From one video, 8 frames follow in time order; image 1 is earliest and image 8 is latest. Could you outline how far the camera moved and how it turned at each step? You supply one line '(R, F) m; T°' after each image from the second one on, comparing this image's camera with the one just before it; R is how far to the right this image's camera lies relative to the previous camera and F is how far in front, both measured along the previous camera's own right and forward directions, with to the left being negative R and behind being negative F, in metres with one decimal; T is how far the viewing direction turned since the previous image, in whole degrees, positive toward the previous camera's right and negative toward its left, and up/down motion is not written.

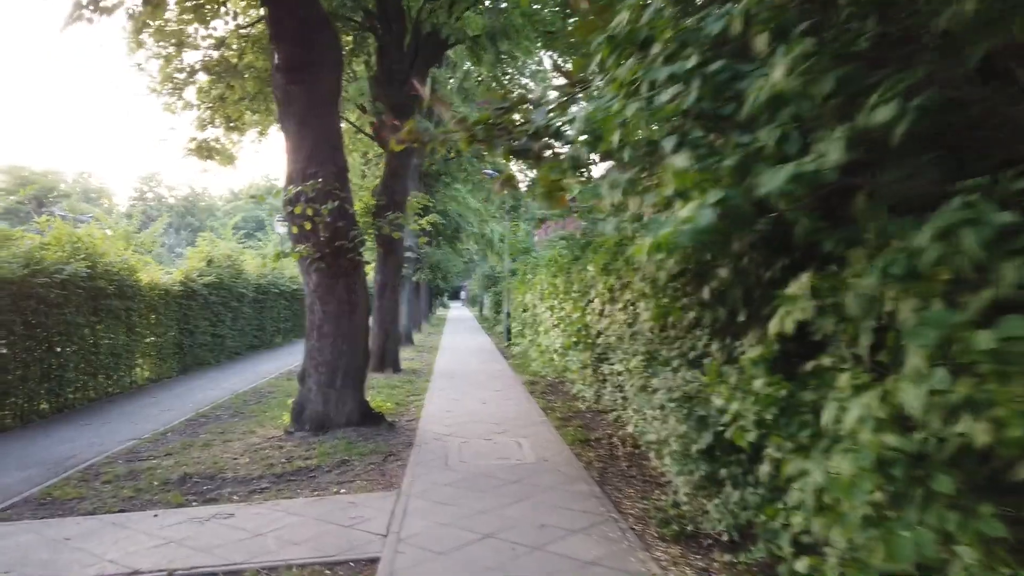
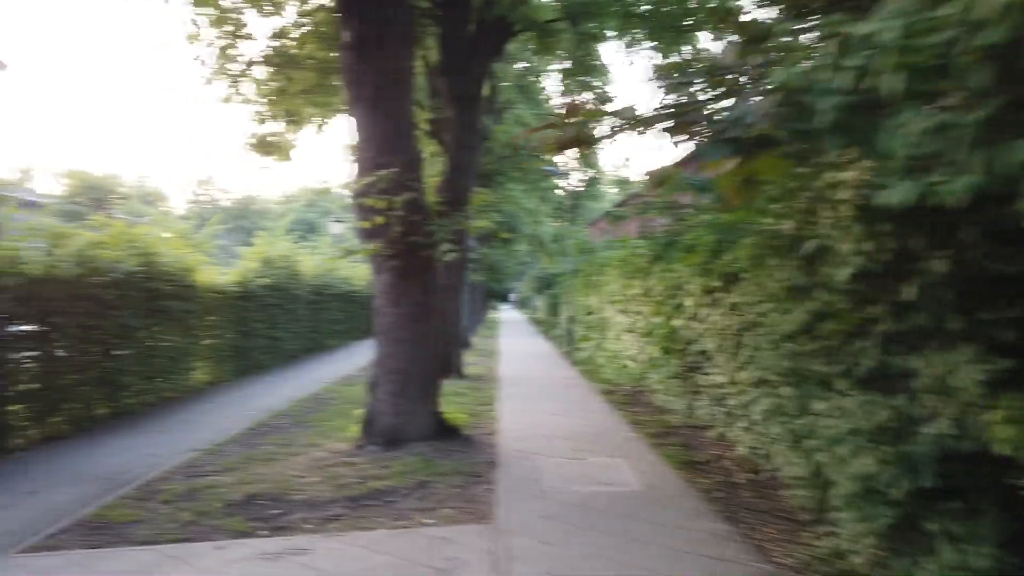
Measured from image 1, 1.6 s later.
(-0.5, +1.0) m; -3°
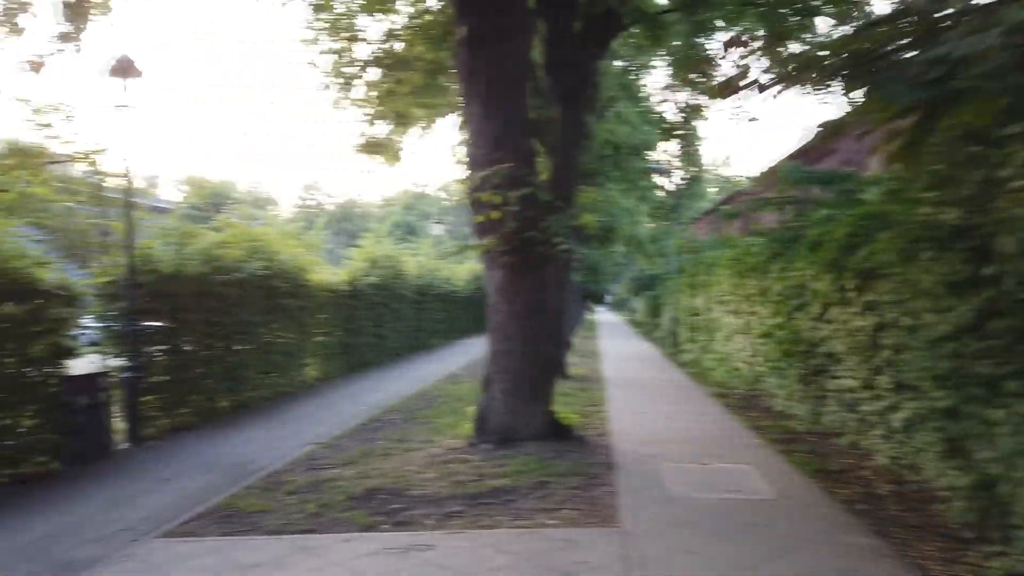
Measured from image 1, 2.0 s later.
(-0.3, +0.2) m; -7°
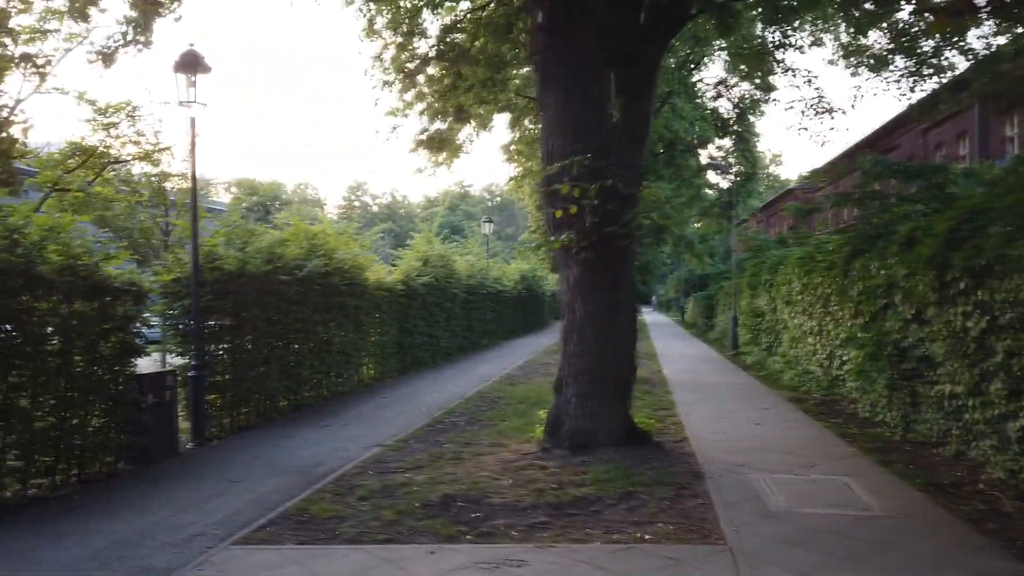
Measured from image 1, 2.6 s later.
(-0.4, +0.4) m; -3°
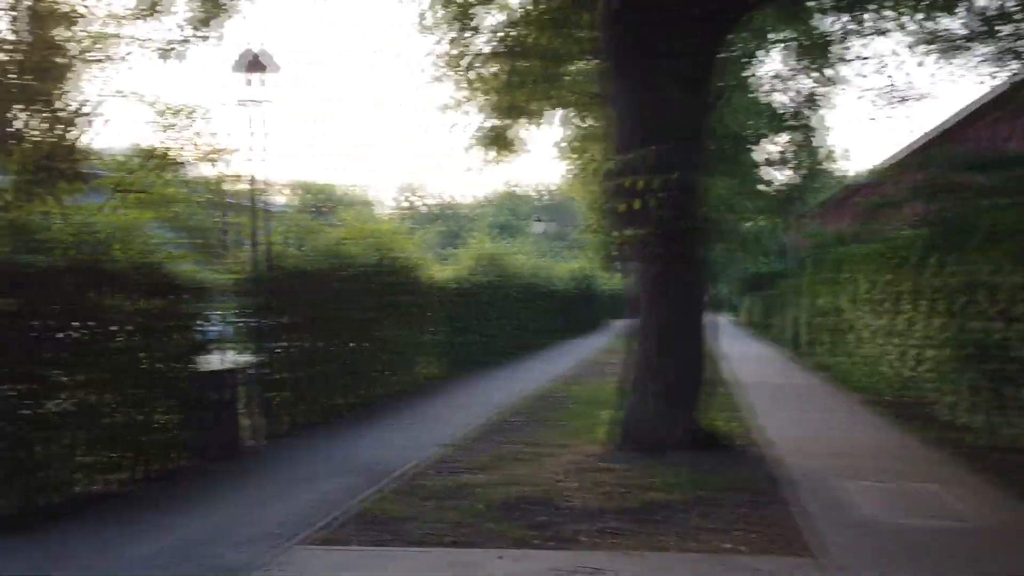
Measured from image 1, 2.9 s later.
(-0.2, +0.2) m; -4°
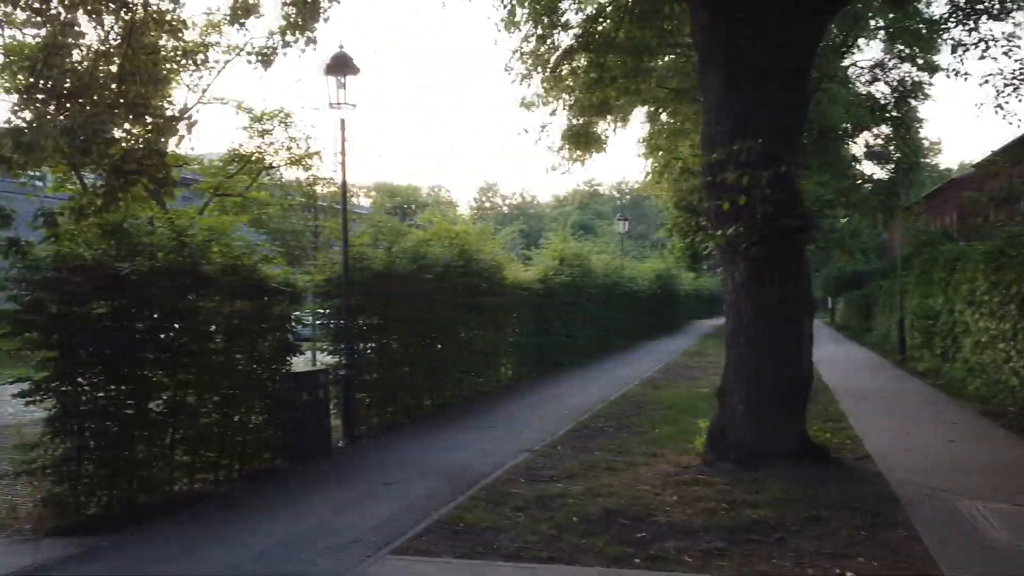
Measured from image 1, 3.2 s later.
(-0.1, +0.2) m; -6°
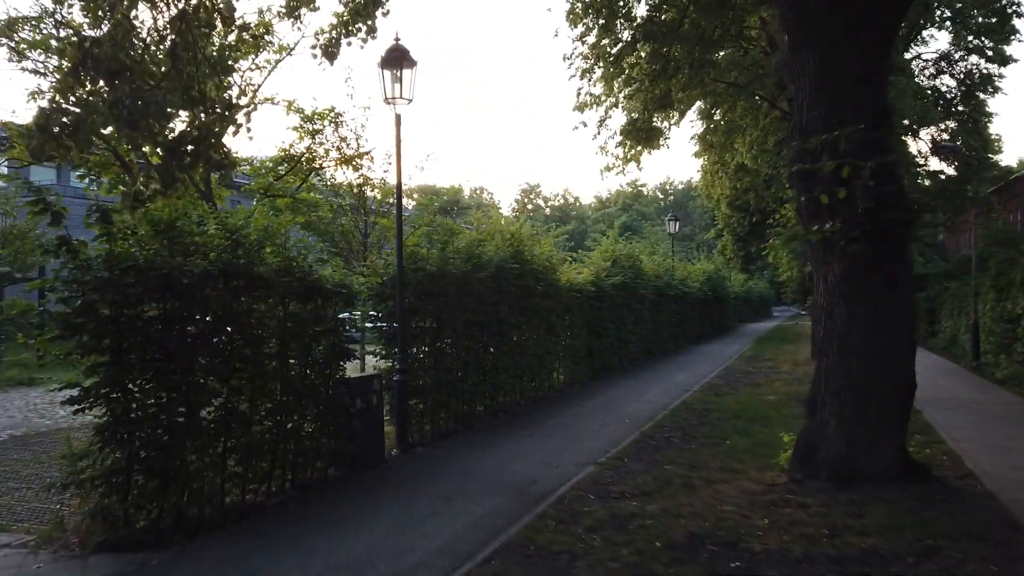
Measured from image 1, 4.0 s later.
(-0.3, +0.5) m; -3°
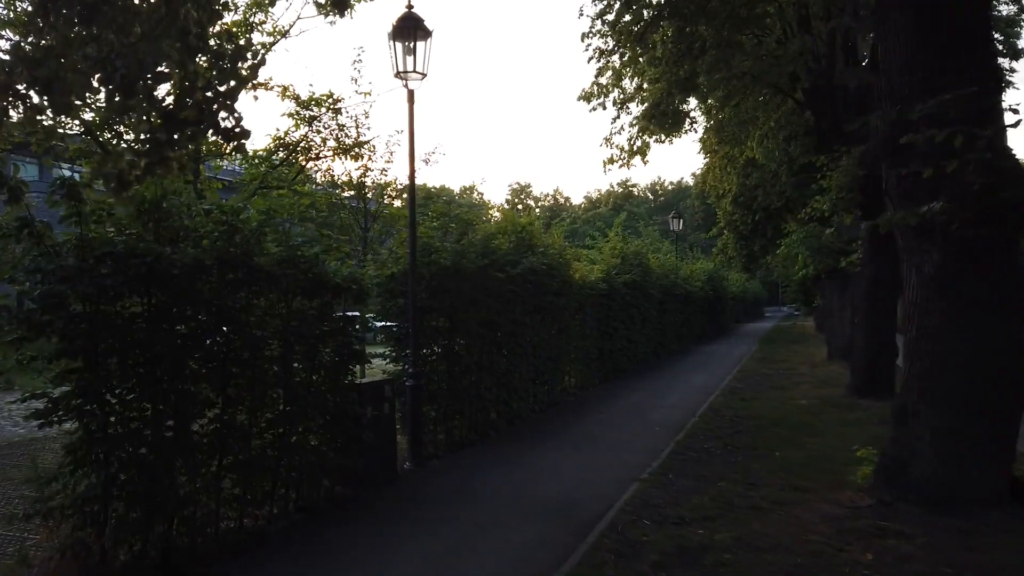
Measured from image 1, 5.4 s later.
(-0.5, +1.0) m; +1°
